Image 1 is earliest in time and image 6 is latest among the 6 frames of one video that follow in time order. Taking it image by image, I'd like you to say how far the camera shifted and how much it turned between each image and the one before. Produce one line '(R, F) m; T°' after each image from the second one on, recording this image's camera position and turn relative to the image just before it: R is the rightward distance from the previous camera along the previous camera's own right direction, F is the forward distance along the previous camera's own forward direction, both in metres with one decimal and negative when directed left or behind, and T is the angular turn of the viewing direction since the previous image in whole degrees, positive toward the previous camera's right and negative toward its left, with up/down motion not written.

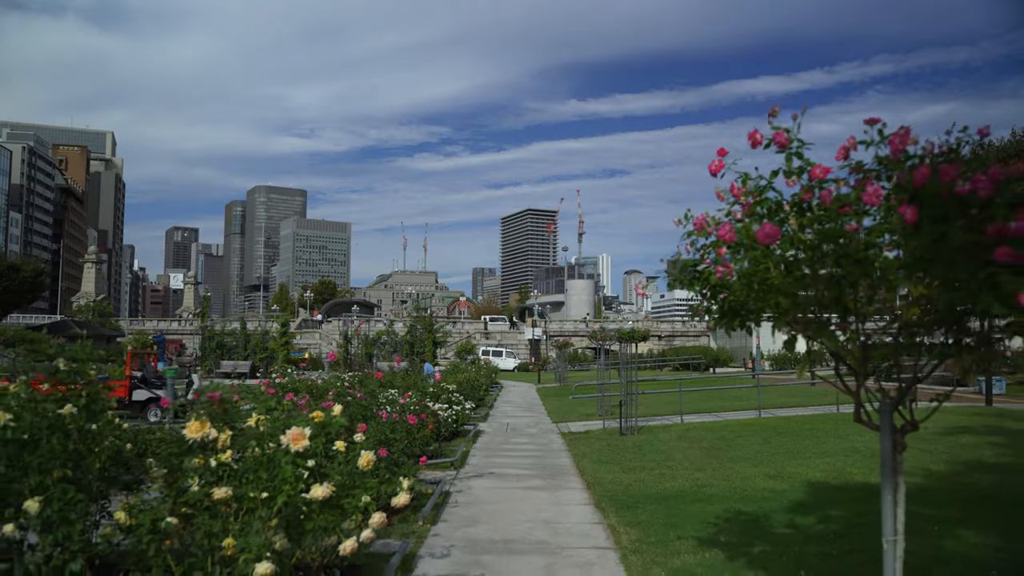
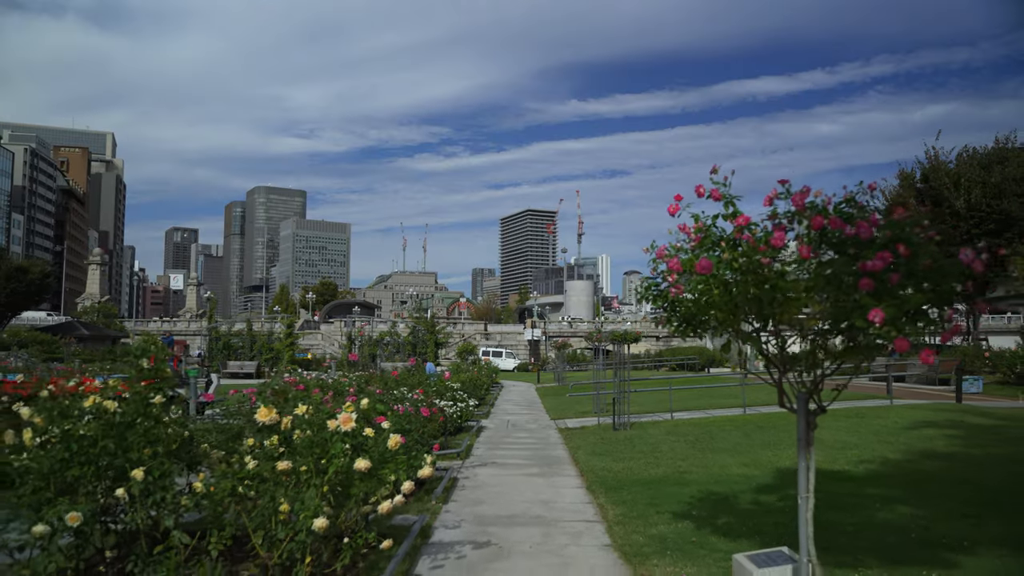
(0.0, -1.2) m; 0°
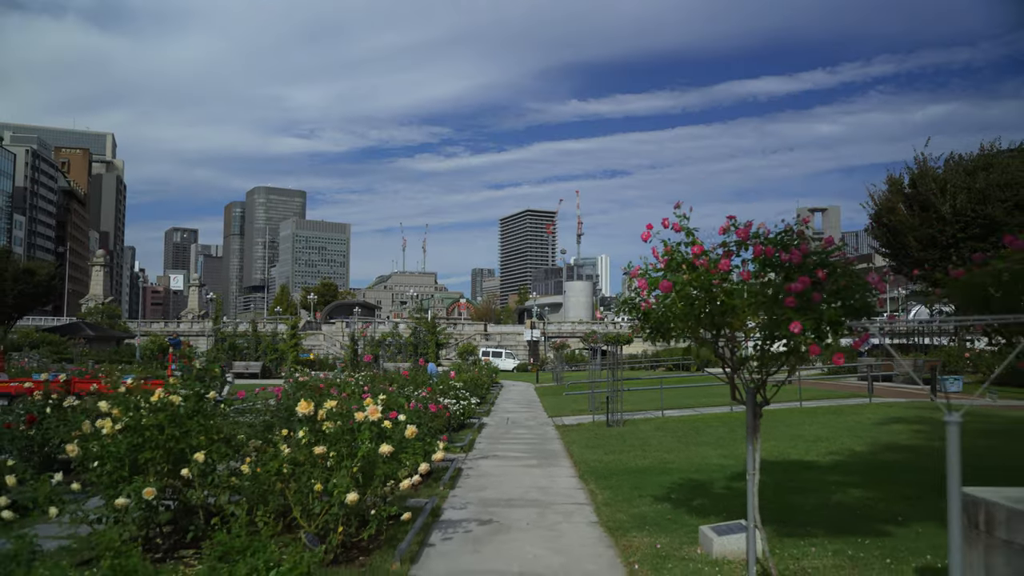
(0.0, -1.1) m; 0°
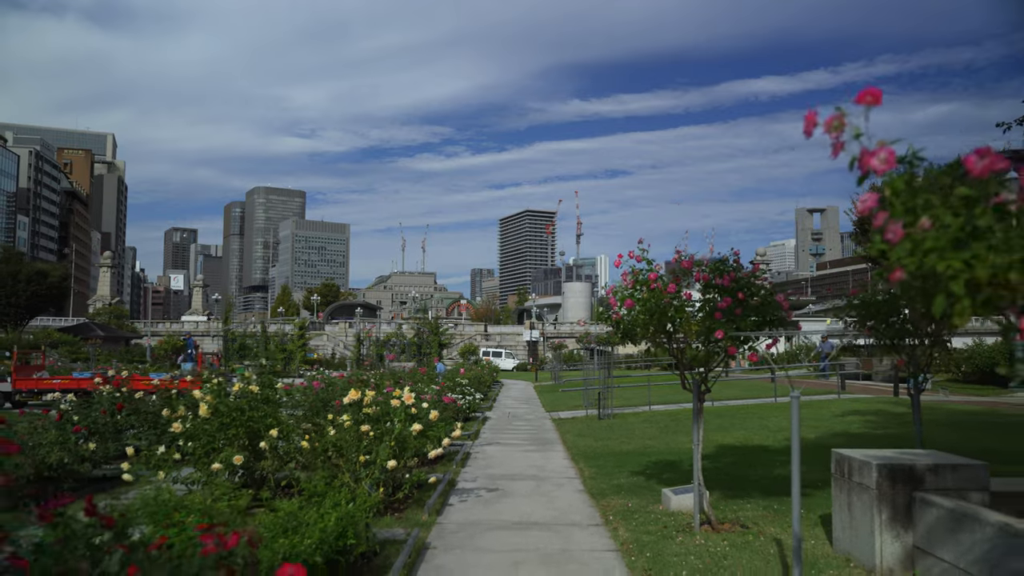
(0.0, -1.9) m; 0°
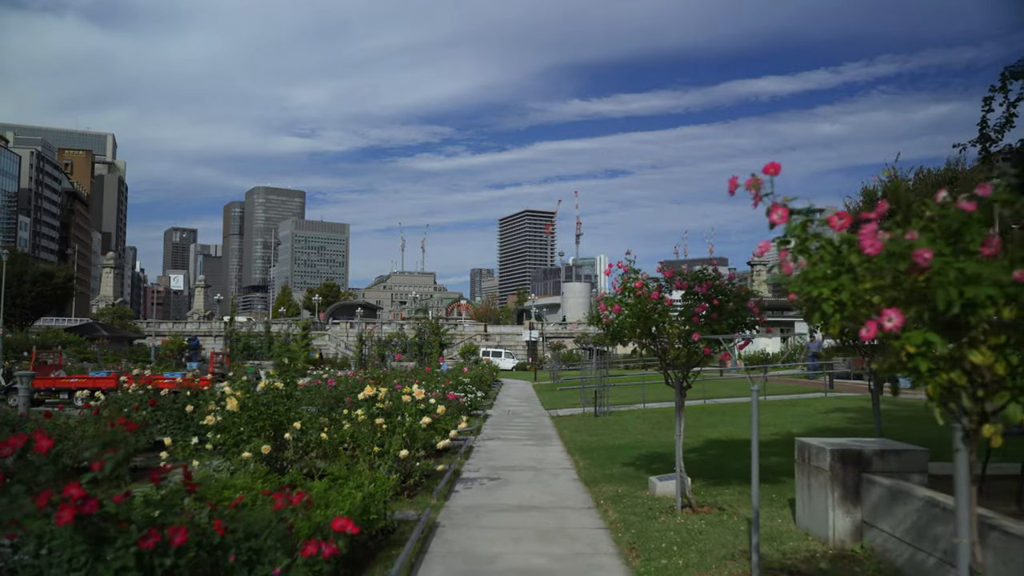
(0.0, -0.9) m; 0°
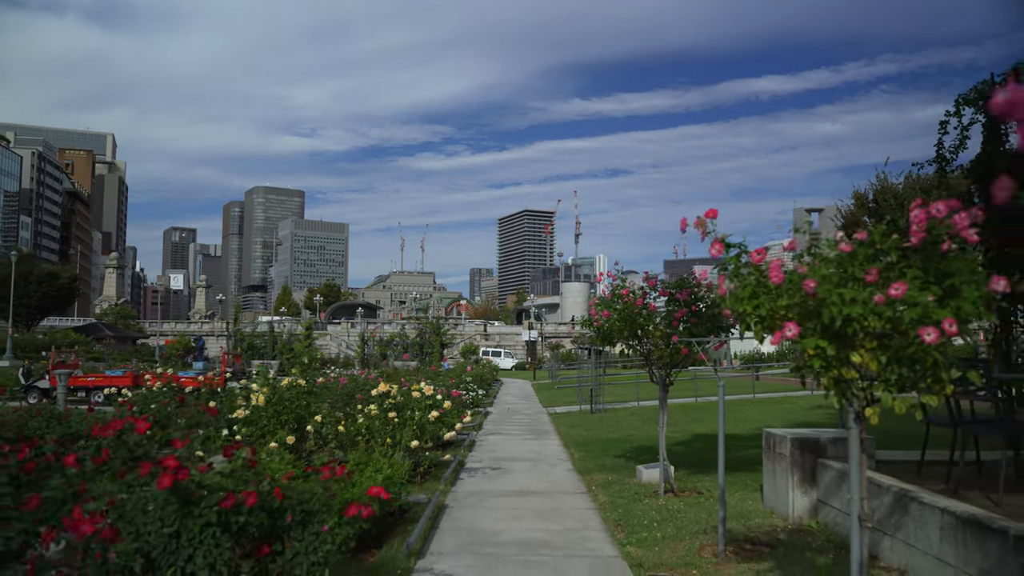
(0.0, -1.0) m; 0°
